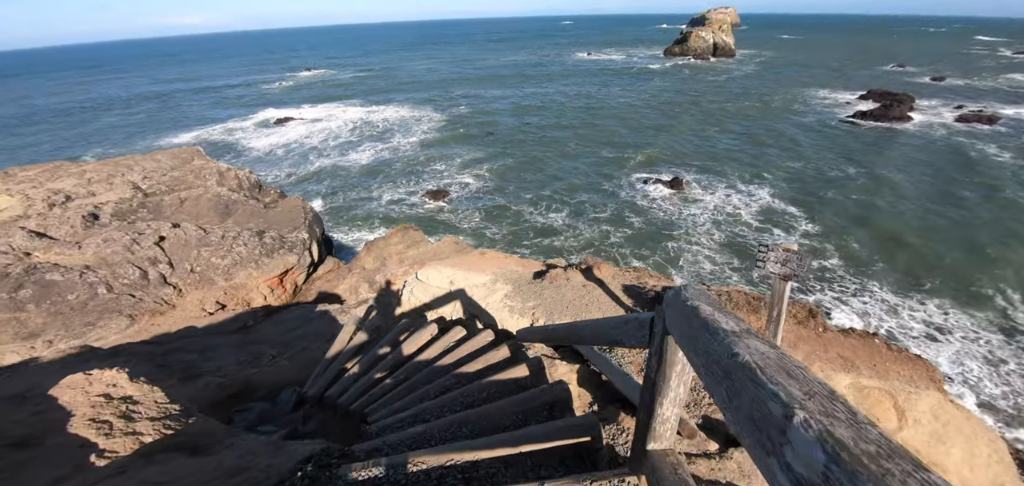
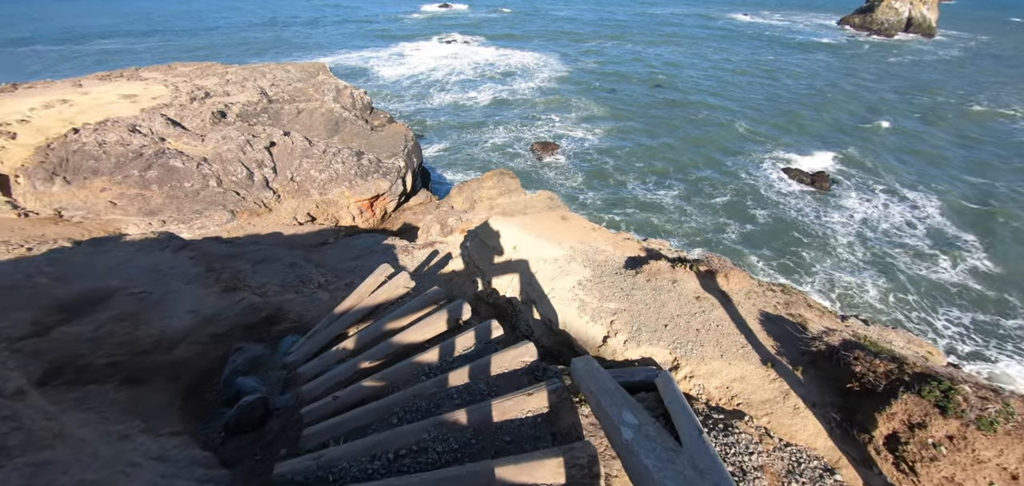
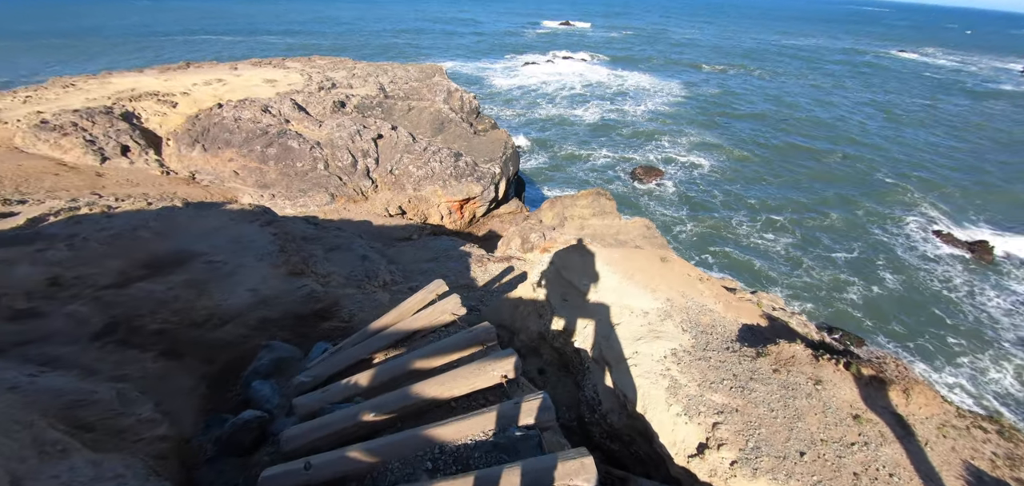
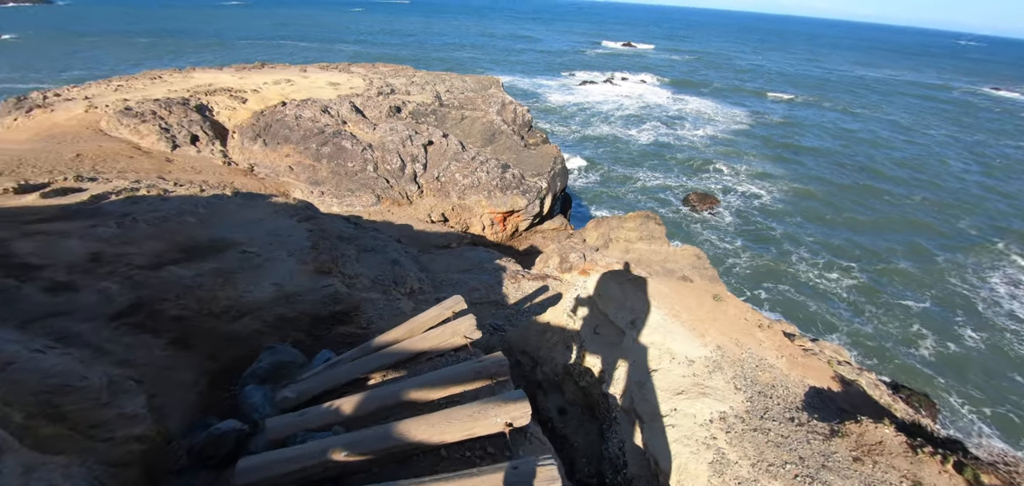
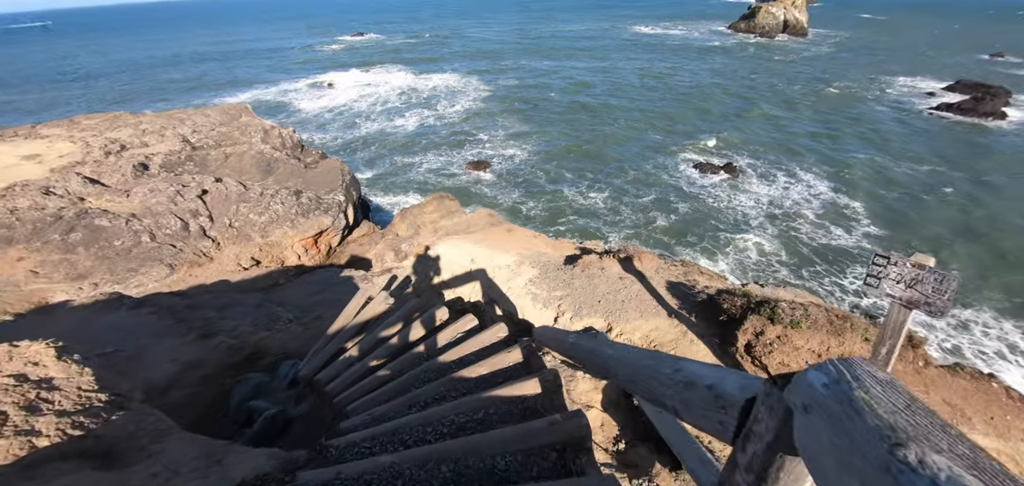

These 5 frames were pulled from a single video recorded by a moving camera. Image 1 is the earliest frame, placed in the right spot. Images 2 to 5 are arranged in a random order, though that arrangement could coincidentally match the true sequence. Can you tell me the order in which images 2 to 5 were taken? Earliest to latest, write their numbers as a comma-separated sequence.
5, 2, 3, 4
